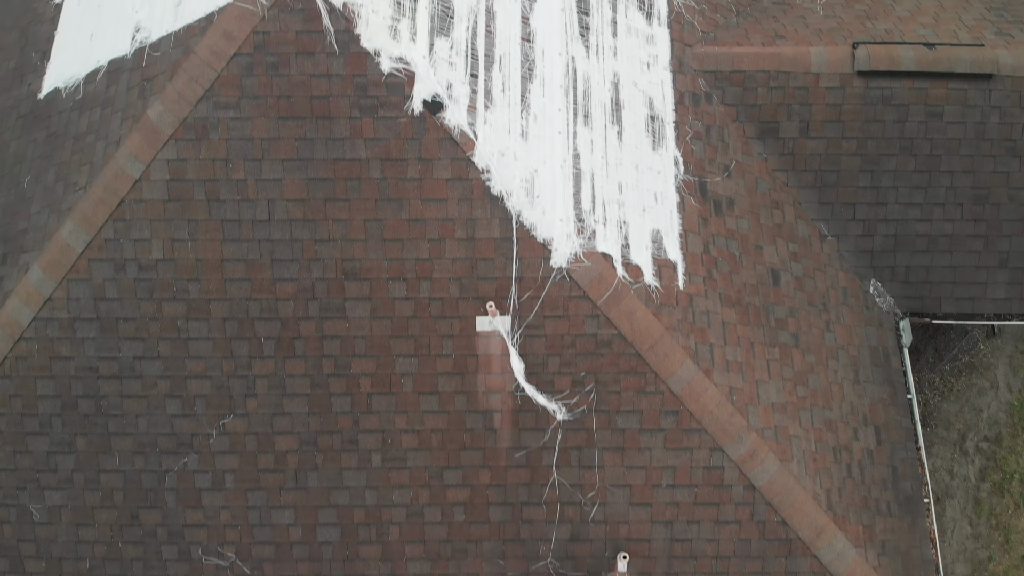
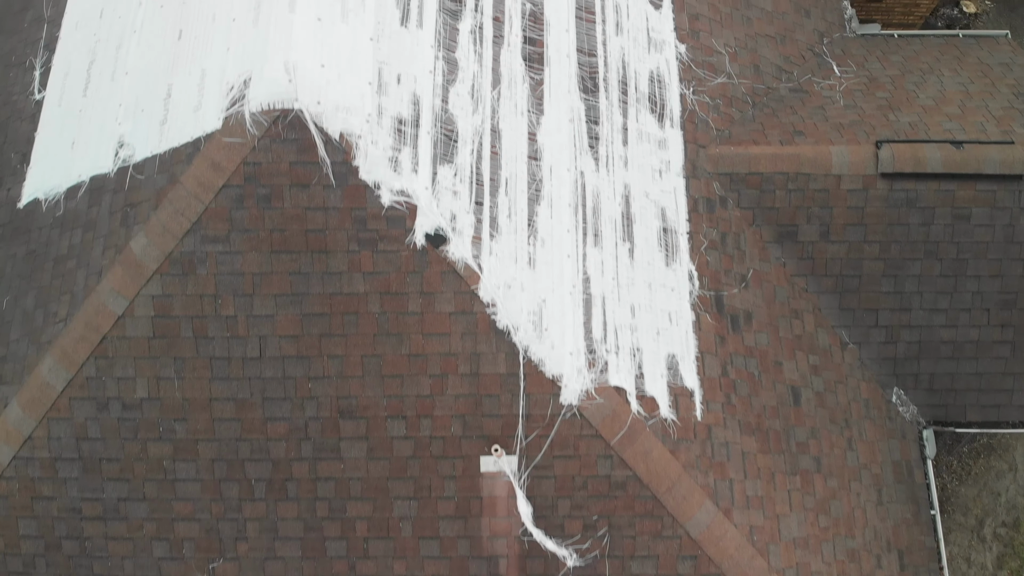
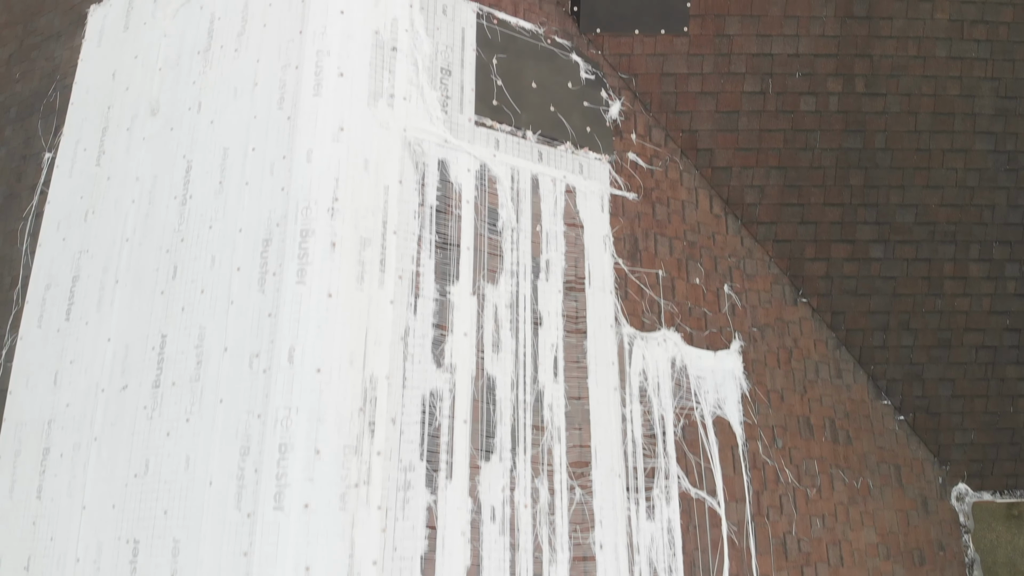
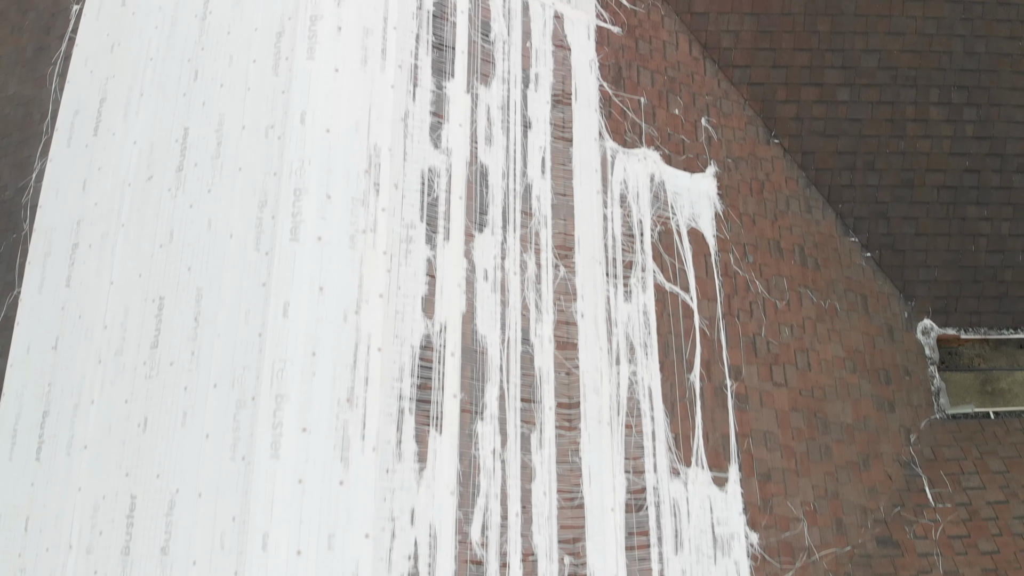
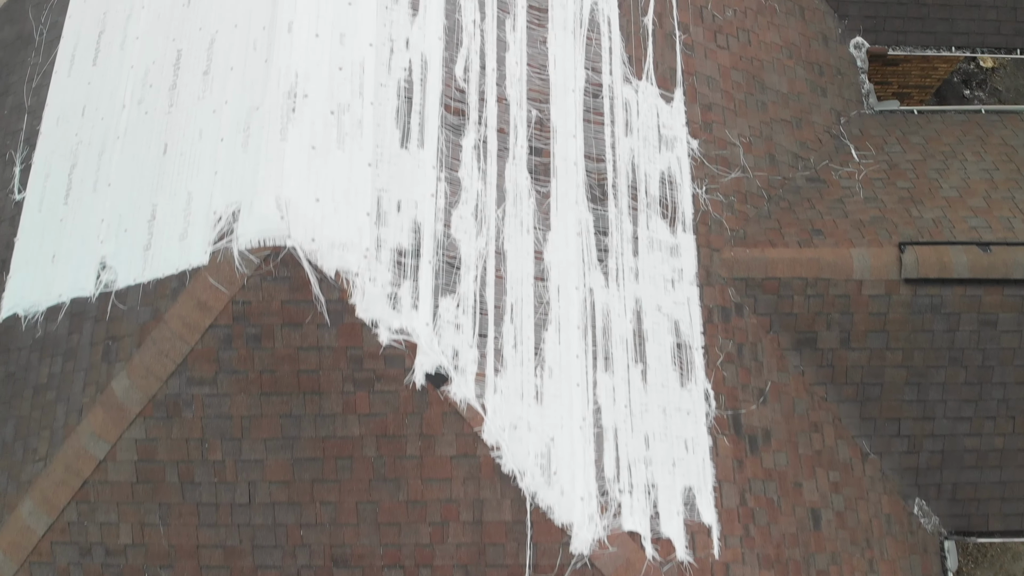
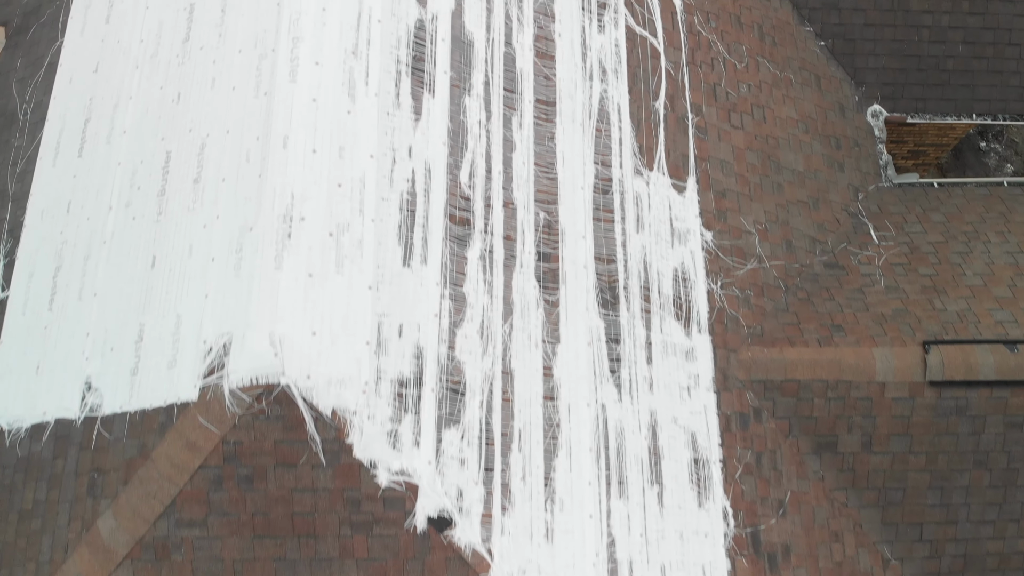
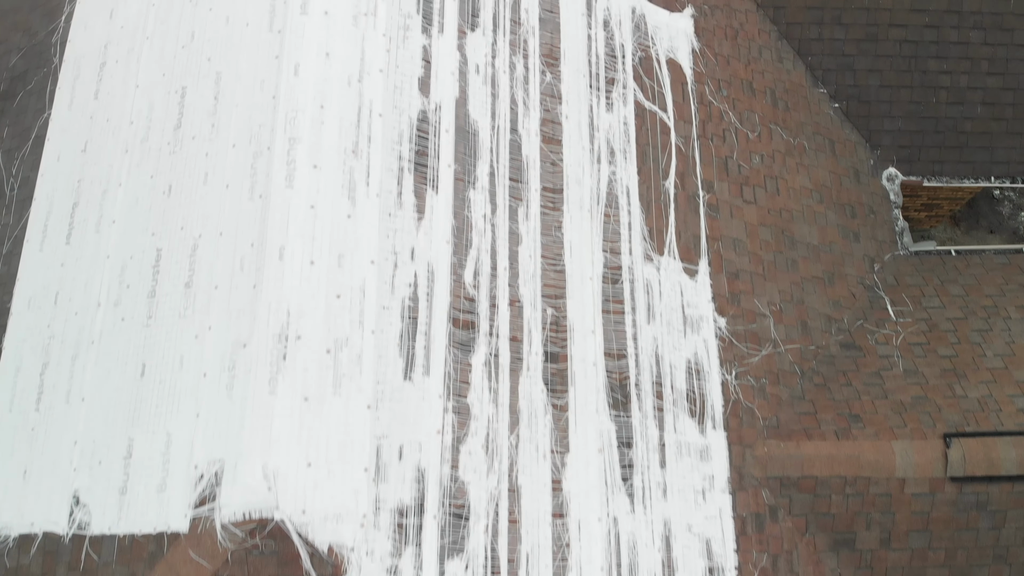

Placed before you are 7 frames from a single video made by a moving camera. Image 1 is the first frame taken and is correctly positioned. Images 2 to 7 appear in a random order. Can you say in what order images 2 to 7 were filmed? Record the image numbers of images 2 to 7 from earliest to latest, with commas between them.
2, 5, 6, 7, 4, 3
